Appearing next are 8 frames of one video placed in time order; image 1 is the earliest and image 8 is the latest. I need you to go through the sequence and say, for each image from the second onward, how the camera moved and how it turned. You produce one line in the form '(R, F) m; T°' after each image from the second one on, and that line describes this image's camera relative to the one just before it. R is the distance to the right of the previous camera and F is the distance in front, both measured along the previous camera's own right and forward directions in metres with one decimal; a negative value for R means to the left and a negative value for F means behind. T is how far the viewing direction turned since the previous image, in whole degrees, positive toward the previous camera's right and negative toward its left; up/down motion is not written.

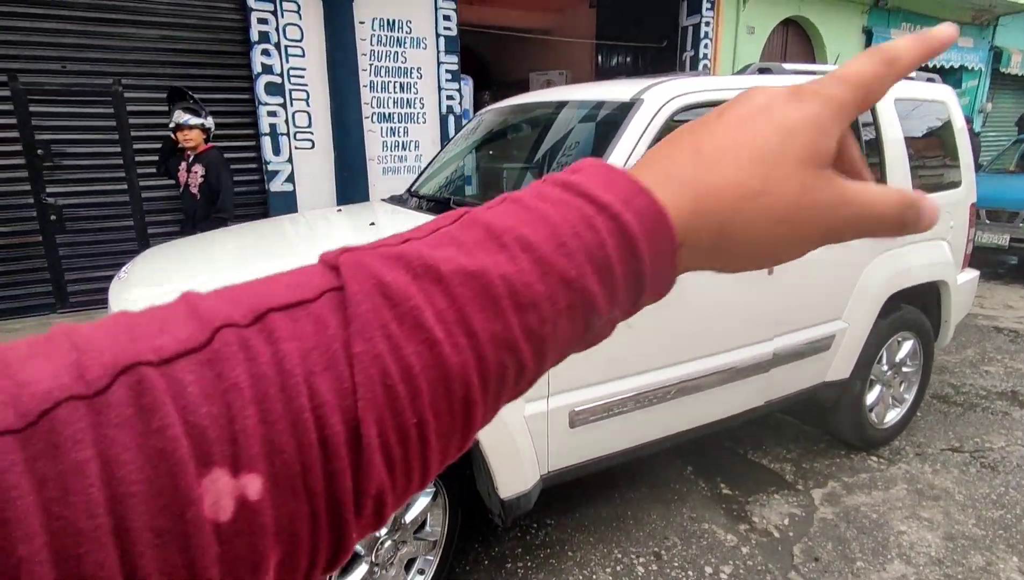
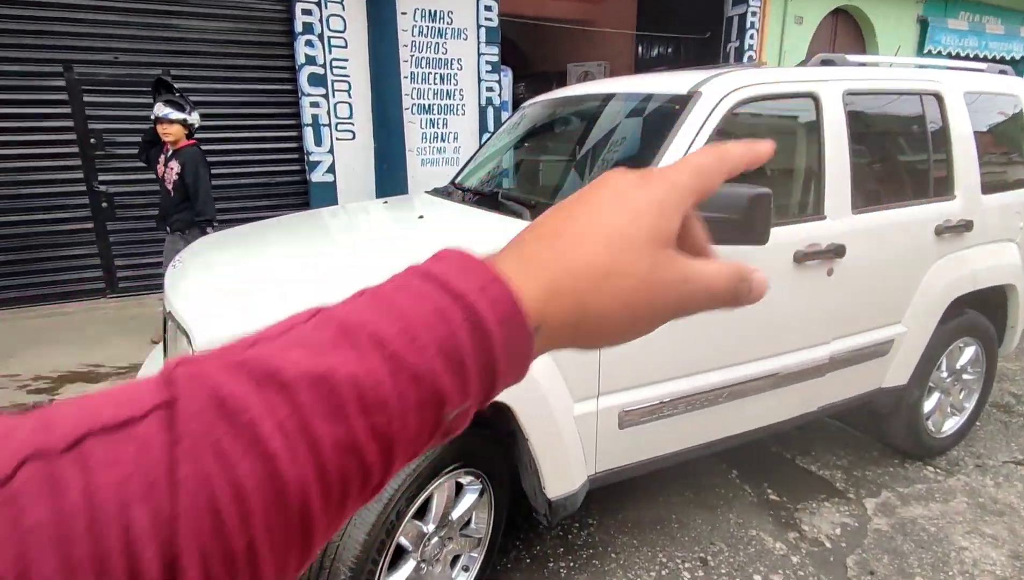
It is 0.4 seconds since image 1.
(-0.1, 0.0) m; -3°
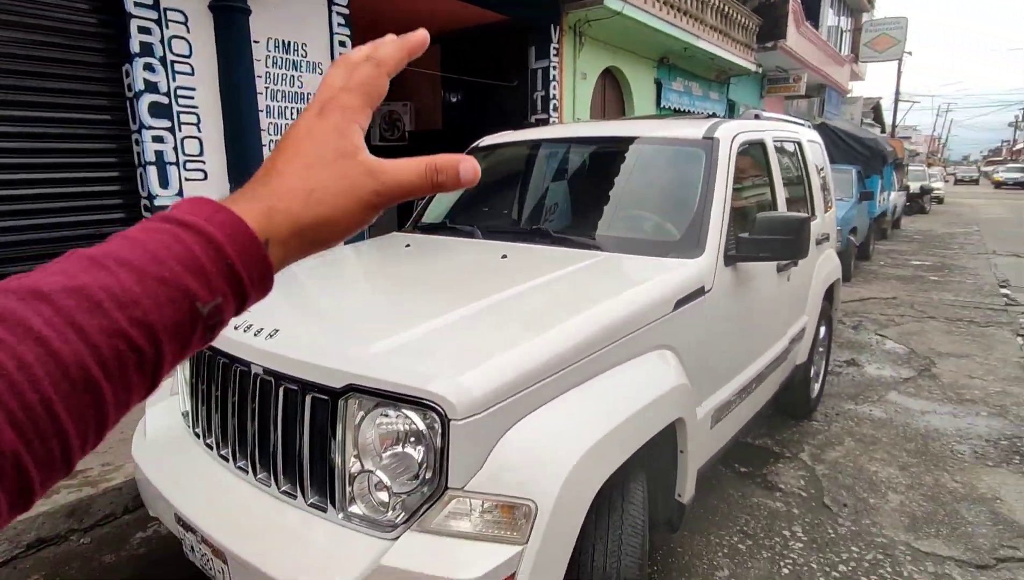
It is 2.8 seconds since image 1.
(-1.4, +0.2) m; +25°
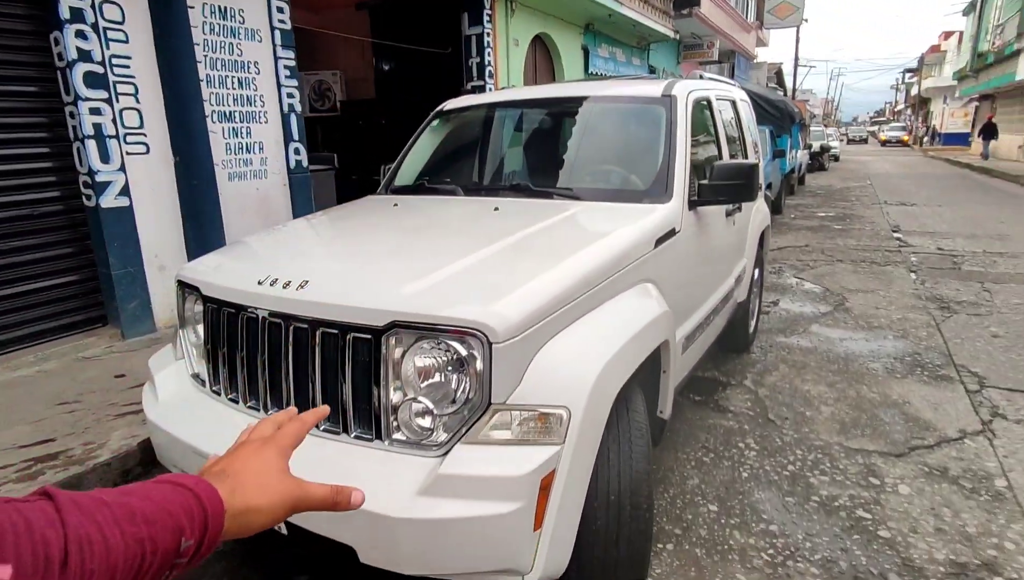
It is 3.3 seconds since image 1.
(-0.3, -0.2) m; +7°
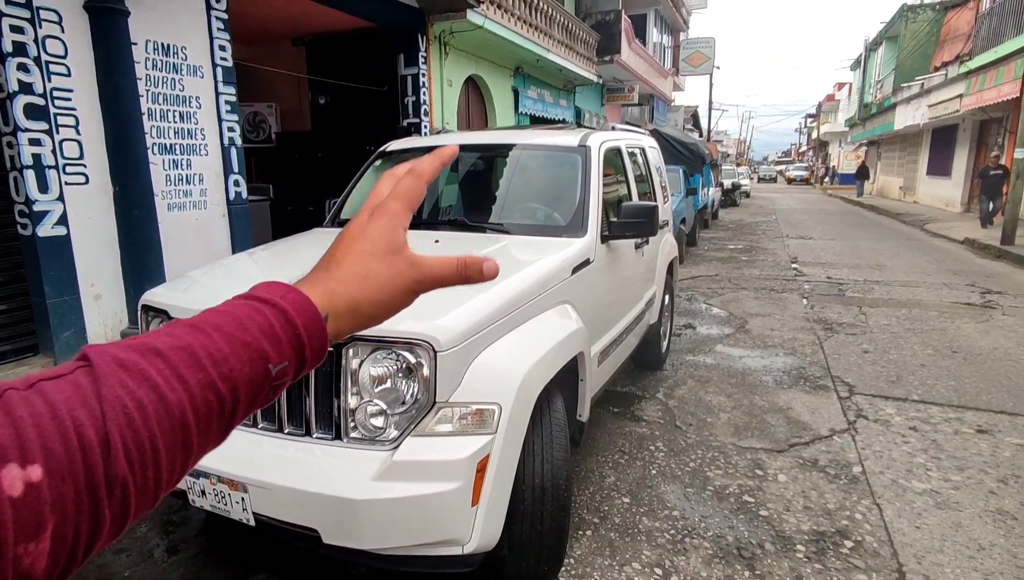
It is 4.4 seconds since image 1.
(0.0, -0.4) m; +7°
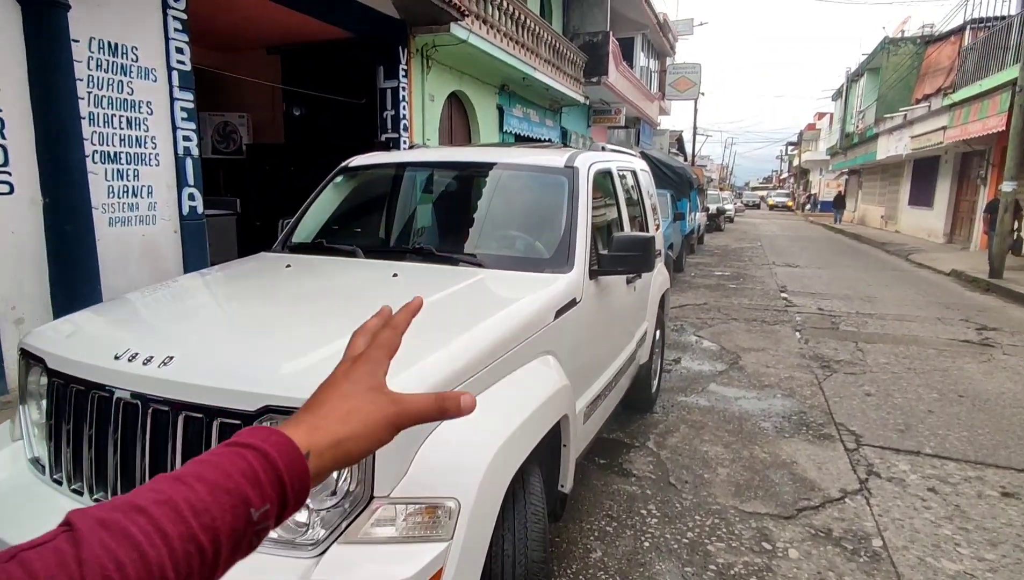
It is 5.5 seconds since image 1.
(0.0, +0.5) m; +2°
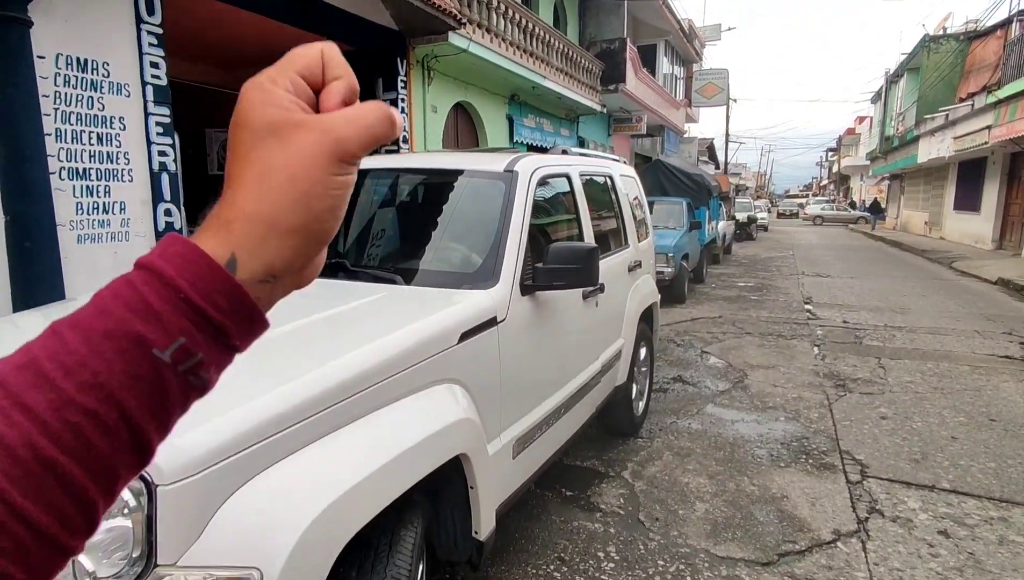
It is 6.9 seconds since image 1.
(+0.5, +0.3) m; -4°
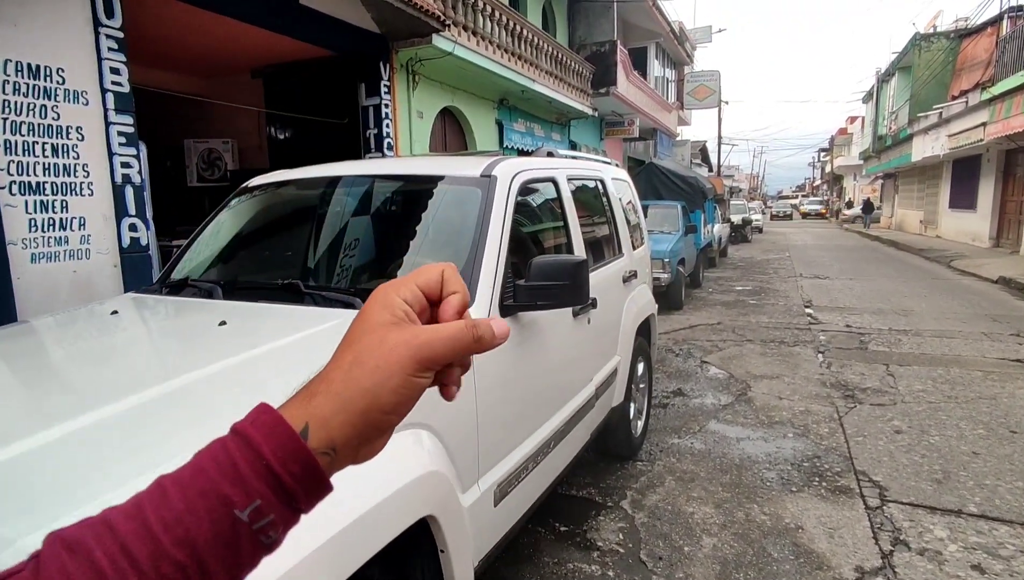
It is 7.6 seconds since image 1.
(+0.1, +0.3) m; 0°
